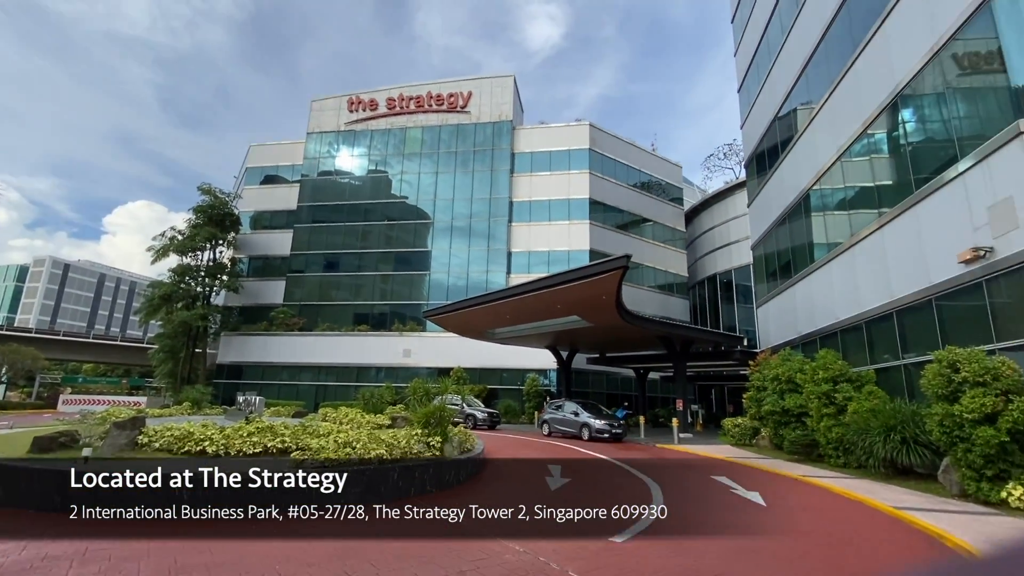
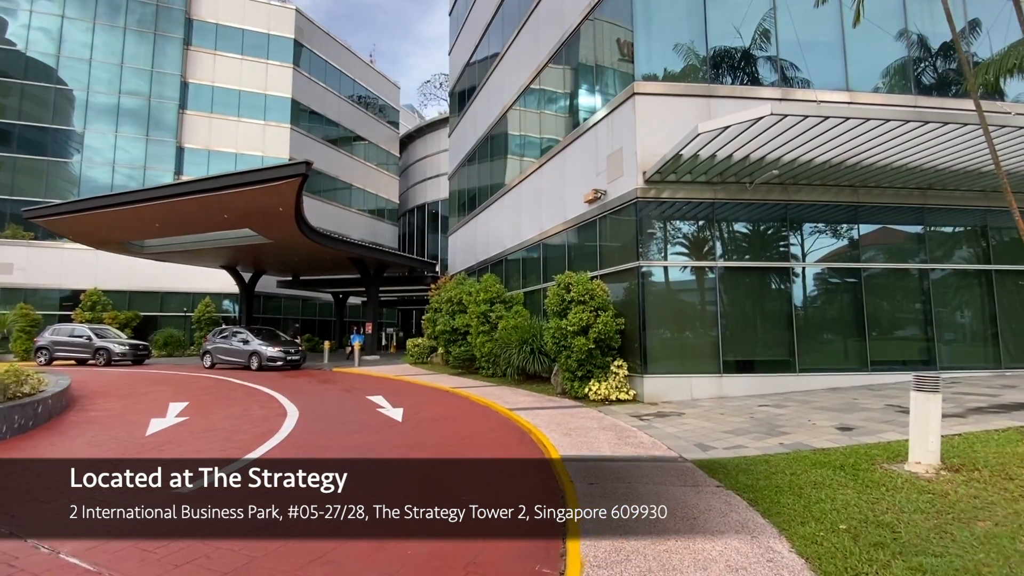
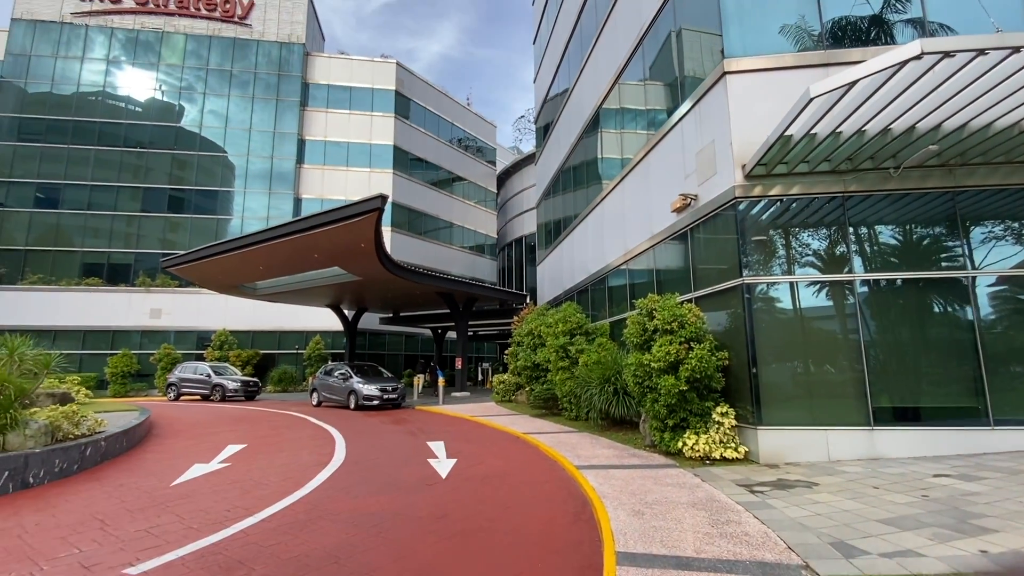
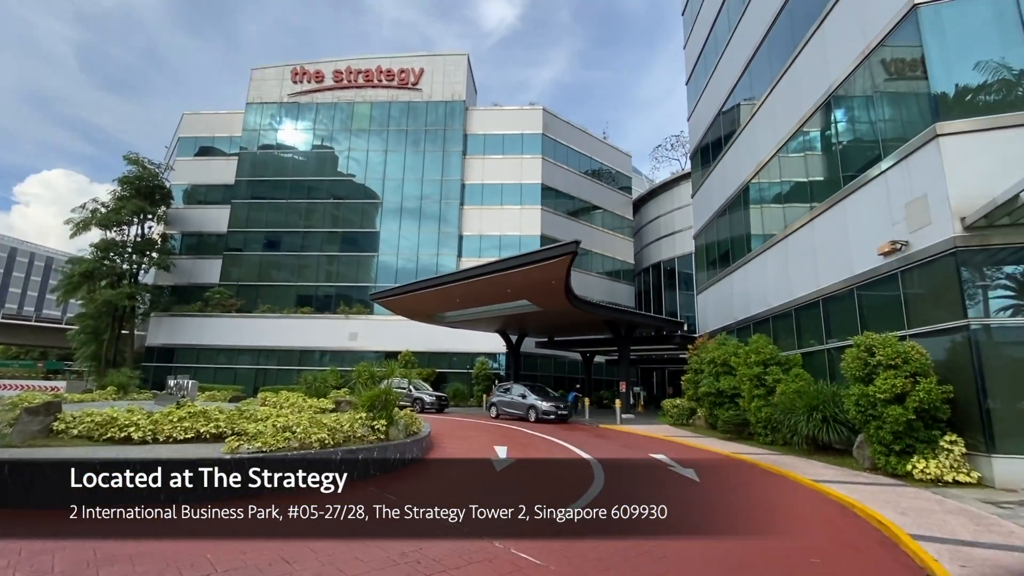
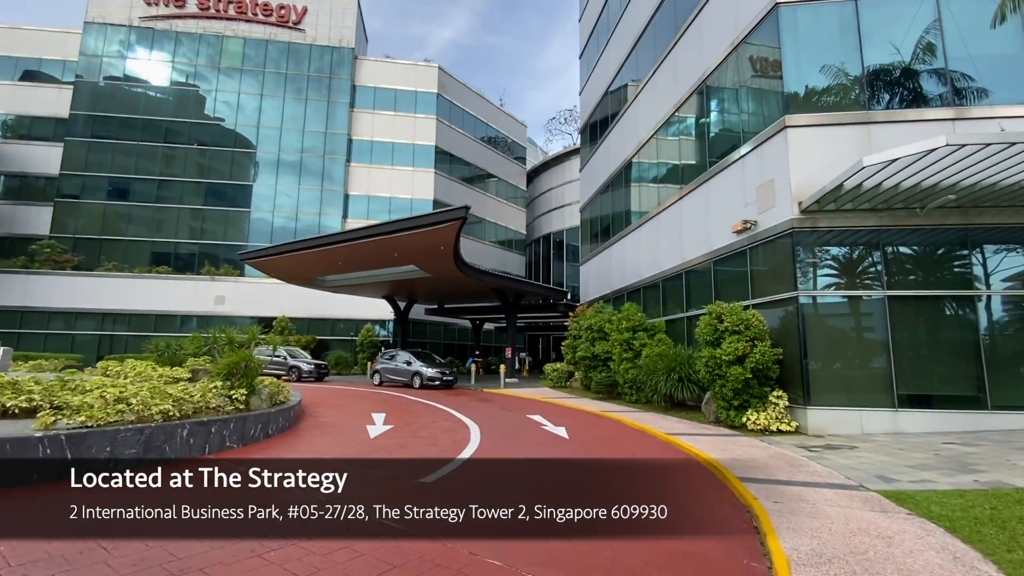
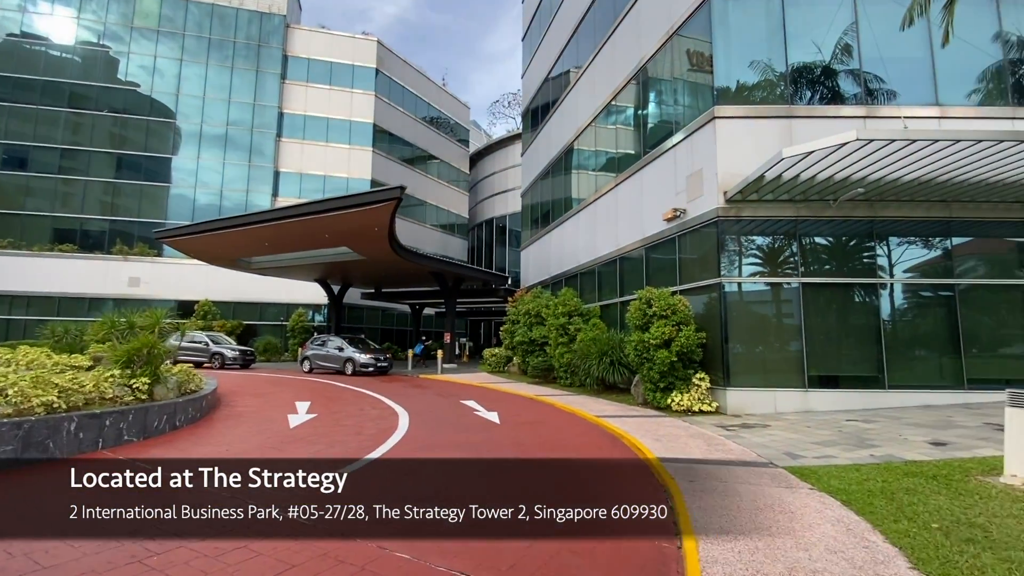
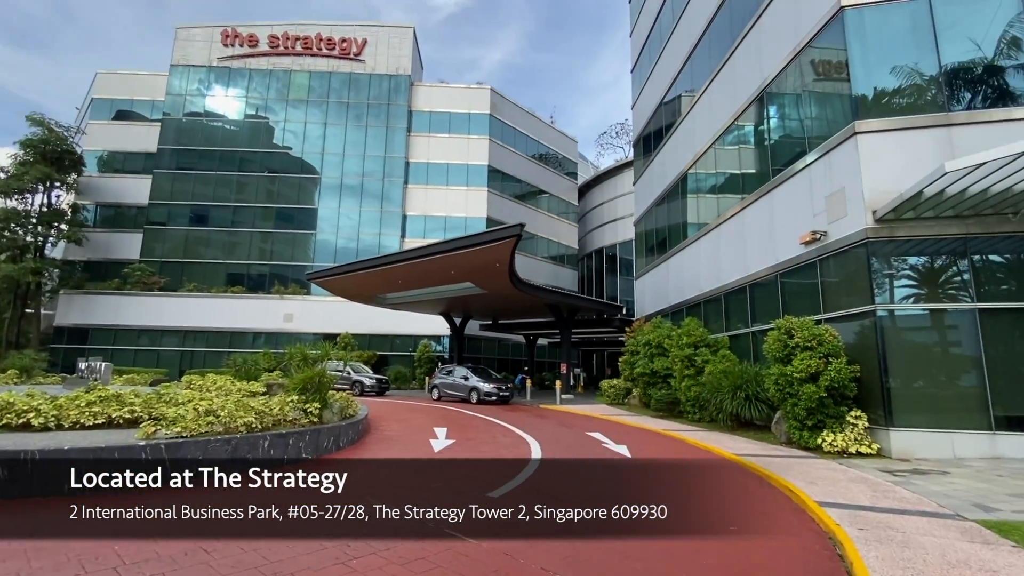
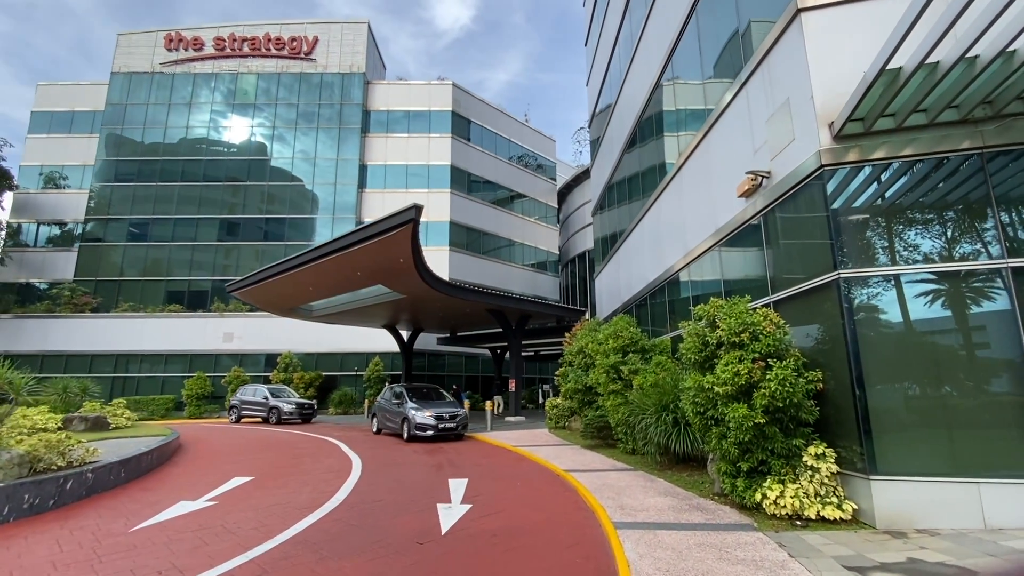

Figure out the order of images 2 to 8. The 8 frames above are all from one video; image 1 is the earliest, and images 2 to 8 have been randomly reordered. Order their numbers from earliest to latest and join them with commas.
4, 7, 5, 6, 2, 3, 8
